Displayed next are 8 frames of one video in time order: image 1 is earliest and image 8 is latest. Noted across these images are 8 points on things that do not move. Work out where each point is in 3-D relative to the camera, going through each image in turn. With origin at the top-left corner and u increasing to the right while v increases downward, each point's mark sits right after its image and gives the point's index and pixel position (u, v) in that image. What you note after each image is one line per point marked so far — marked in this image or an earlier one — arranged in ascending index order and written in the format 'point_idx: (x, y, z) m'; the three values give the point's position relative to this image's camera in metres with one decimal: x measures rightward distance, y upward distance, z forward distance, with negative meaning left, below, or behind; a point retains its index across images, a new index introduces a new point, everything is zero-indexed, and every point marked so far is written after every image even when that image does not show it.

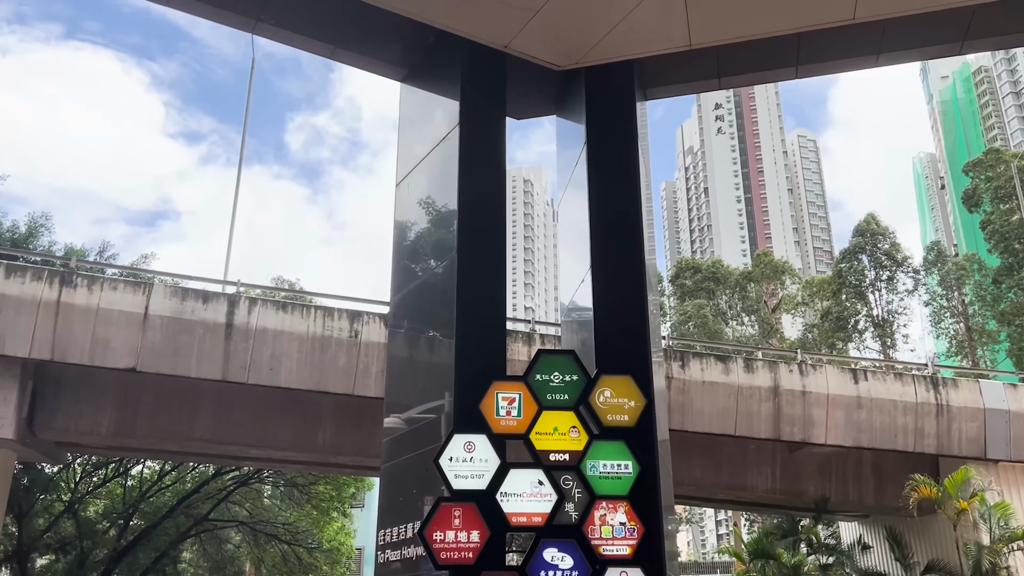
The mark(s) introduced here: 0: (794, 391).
0: (+4.2, -1.5, +12.8) m
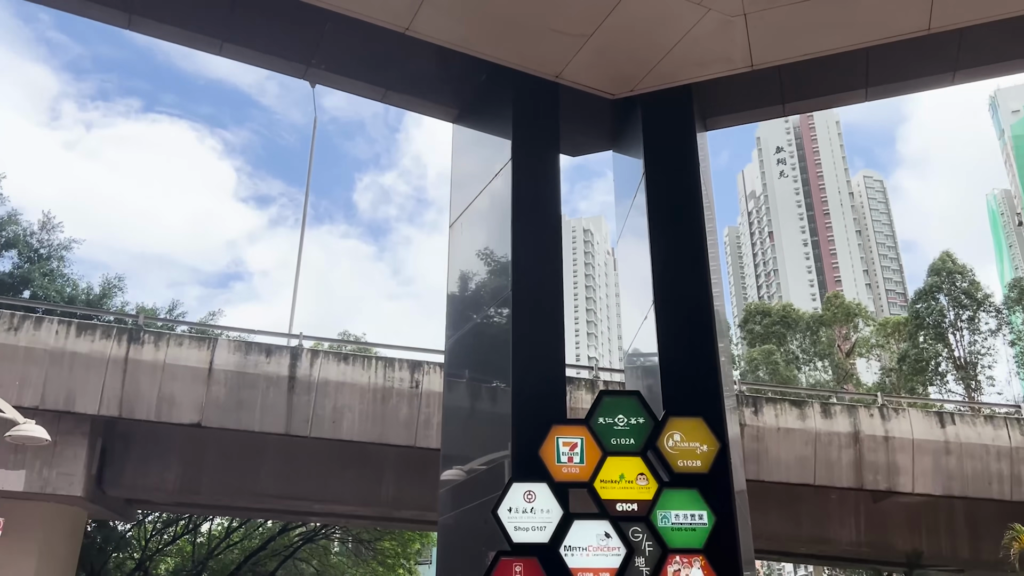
0: (+5.2, -2.1, +12.1) m
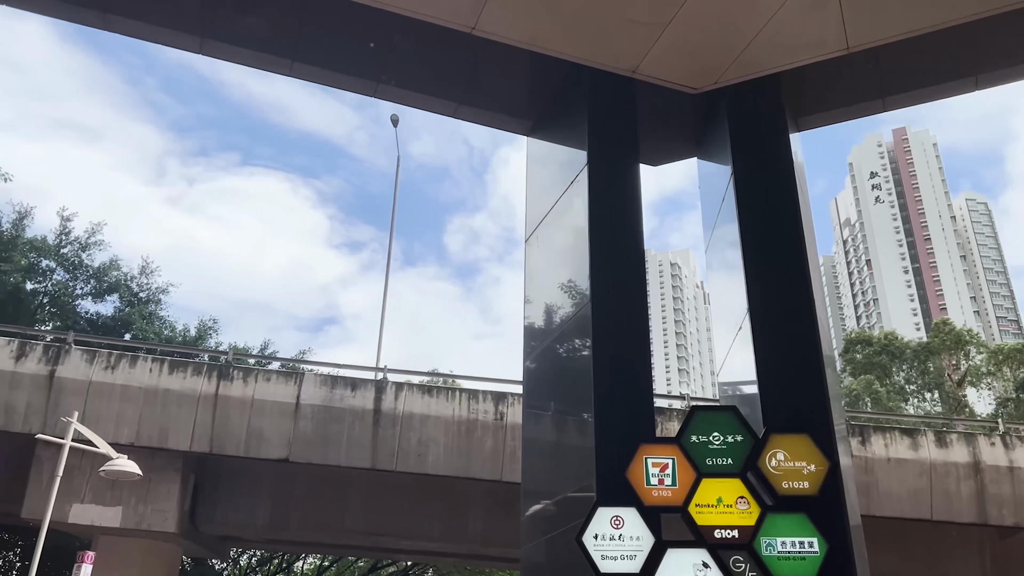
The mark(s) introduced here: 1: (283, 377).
0: (+6.4, -2.3, +11.2) m
1: (-3.0, -1.2, +11.3) m
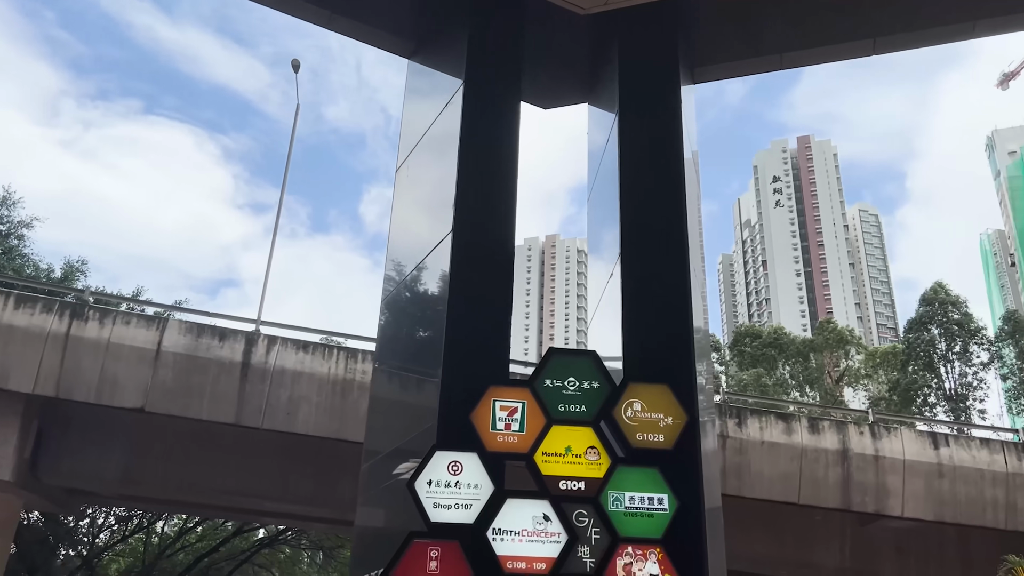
0: (+4.7, -2.2, +11.4) m
1: (-4.5, -0.4, +10.5) m
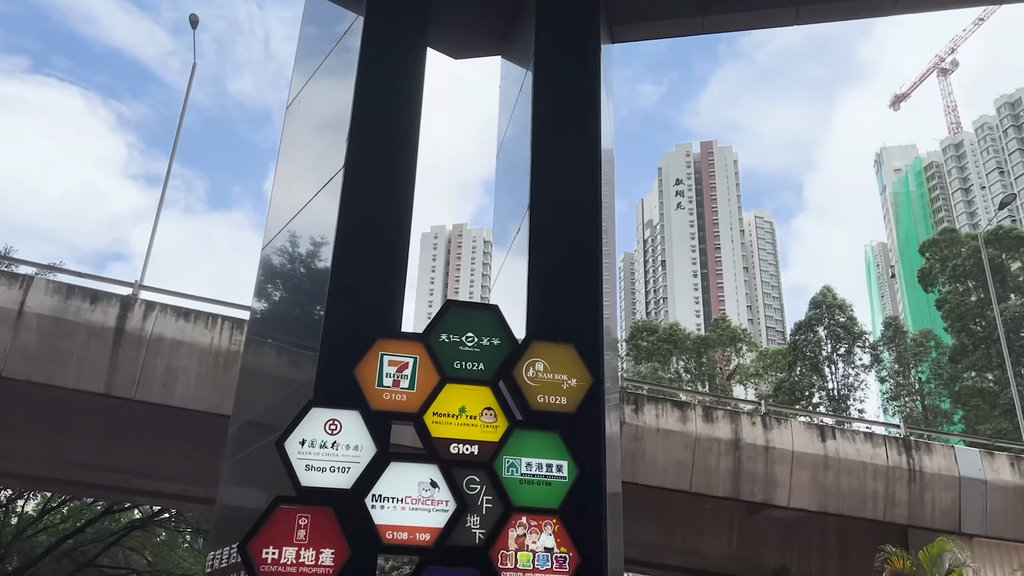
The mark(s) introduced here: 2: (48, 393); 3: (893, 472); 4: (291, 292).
0: (+3.3, -2.1, +11.6) m
1: (-5.7, +0.1, +9.6) m
2: (-5.5, -1.2, +10.1) m
3: (+5.3, -2.5, +11.8) m
4: (-2.0, +0.1, +7.9) m
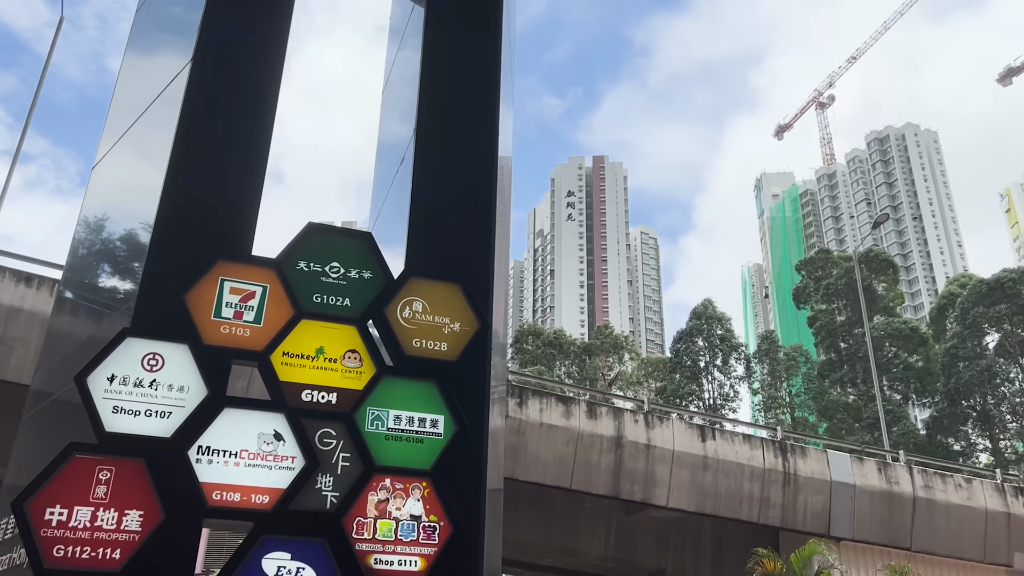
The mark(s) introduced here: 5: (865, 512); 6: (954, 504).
0: (+1.7, -2.1, +11.4) m
1: (-6.8, +0.6, +8.3) m
2: (-6.8, -0.7, +8.8) m
3: (+3.6, -2.6, +11.9) m
4: (-3.0, +0.4, +7.1) m
5: (+5.1, -3.2, +12.4) m
6: (+6.6, -3.2, +12.8) m
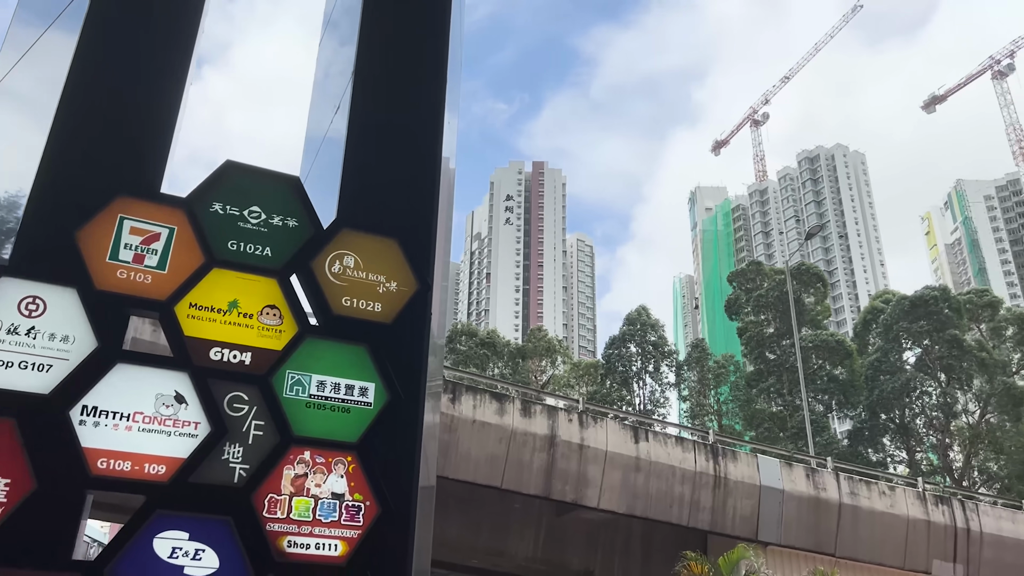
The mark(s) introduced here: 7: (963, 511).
0: (+0.8, -2.0, +11.2) m
1: (-7.4, +1.0, +7.5) m
2: (-7.4, -0.4, +8.0) m
3: (+2.6, -2.6, +11.9) m
4: (-3.4, +0.6, +6.6) m
5: (+4.1, -3.3, +12.4) m
6: (+5.6, -3.4, +13.0) m
7: (+7.2, -3.6, +13.7) m
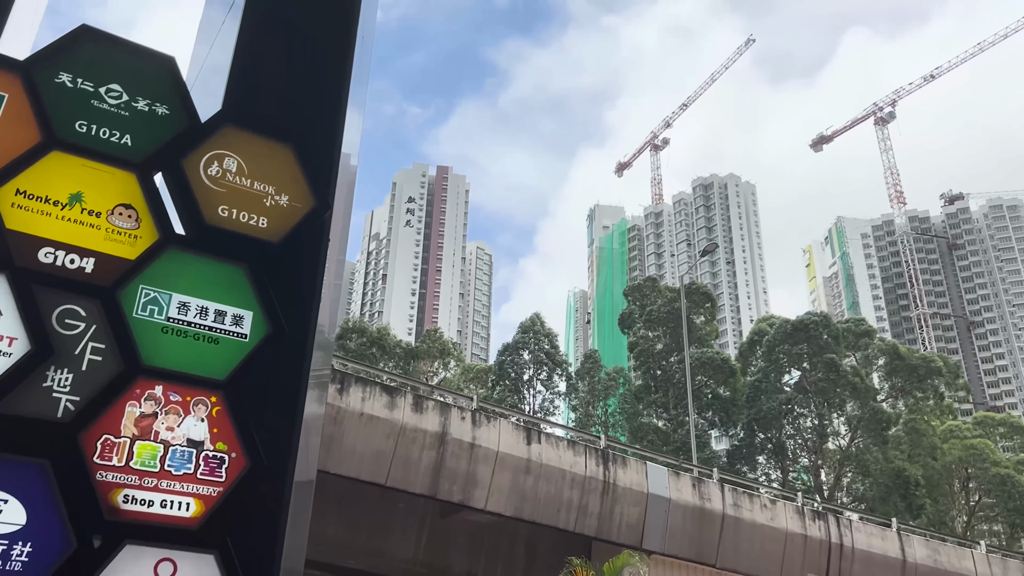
0: (-0.6, -2.0, +10.9) m
1: (-8.1, +1.6, +6.2) m
2: (-8.2, +0.3, +6.7) m
3: (+1.1, -2.7, +11.7) m
4: (-4.1, +1.0, +5.8) m
5: (+2.4, -3.5, +12.4) m
6: (+3.8, -3.6, +13.2) m
7: (+5.3, -3.9, +14.1) m
